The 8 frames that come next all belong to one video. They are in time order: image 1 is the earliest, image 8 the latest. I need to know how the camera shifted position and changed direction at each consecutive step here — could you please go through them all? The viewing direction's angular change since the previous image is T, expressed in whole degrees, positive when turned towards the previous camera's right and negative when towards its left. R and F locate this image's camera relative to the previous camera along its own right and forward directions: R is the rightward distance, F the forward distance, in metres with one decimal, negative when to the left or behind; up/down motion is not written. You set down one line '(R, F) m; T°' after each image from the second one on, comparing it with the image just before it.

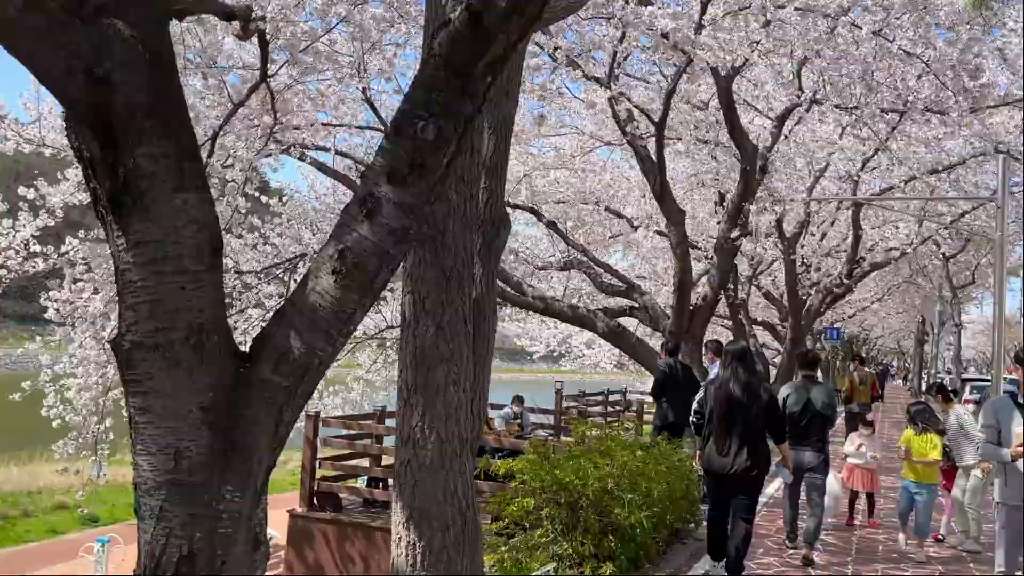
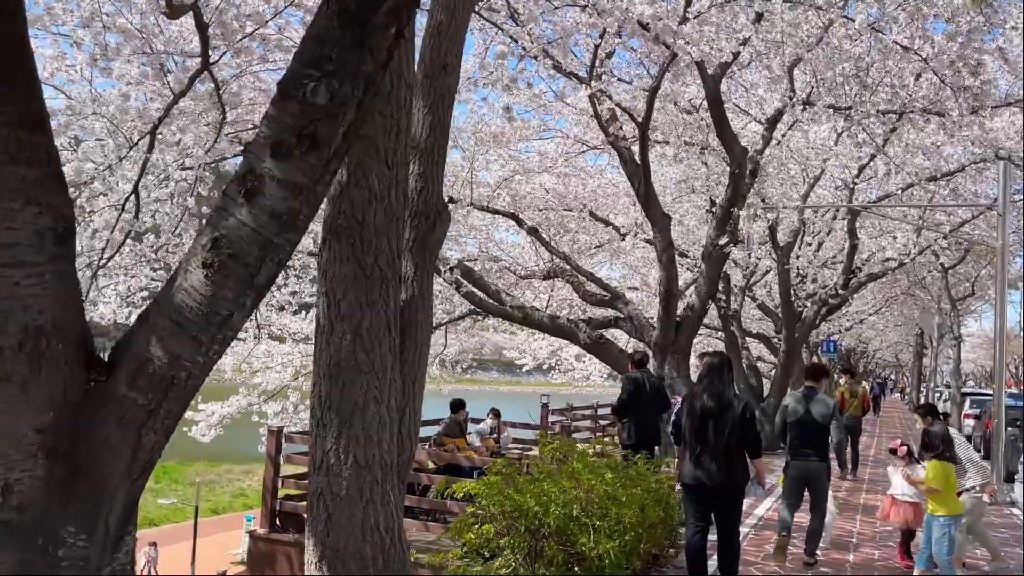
(+0.3, +0.6) m; 0°
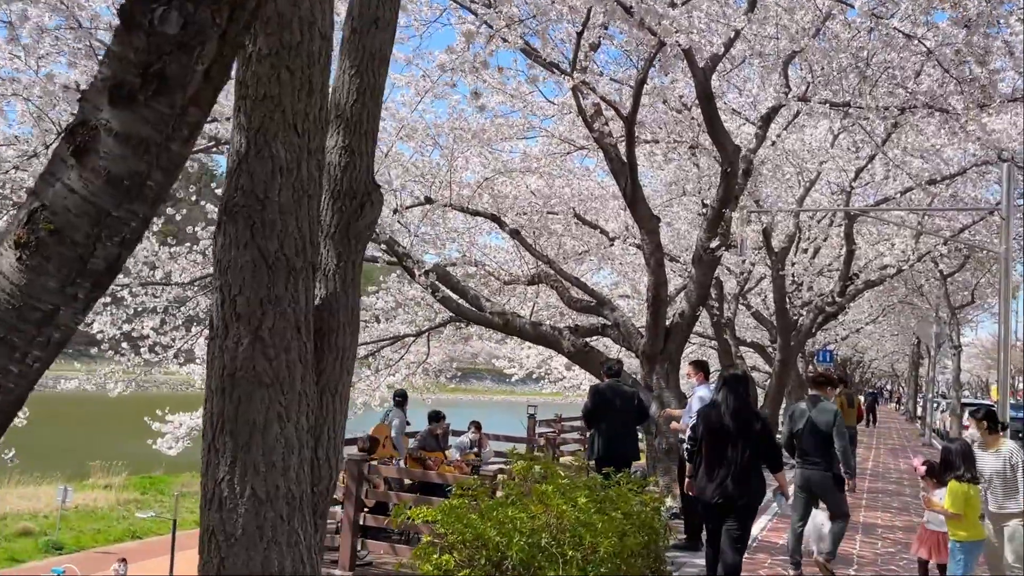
(+0.2, +0.6) m; 0°
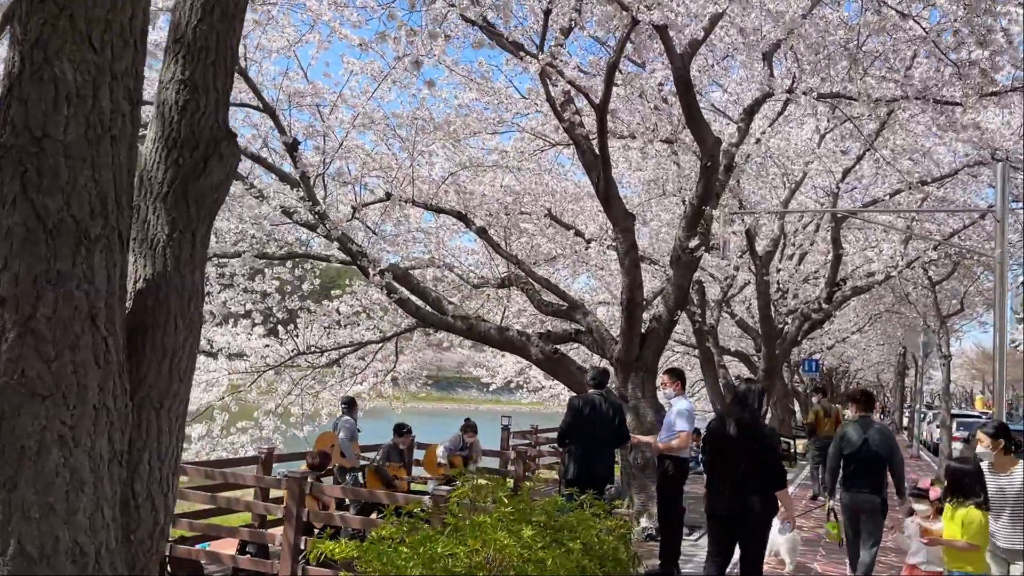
(+0.3, +0.8) m; +1°
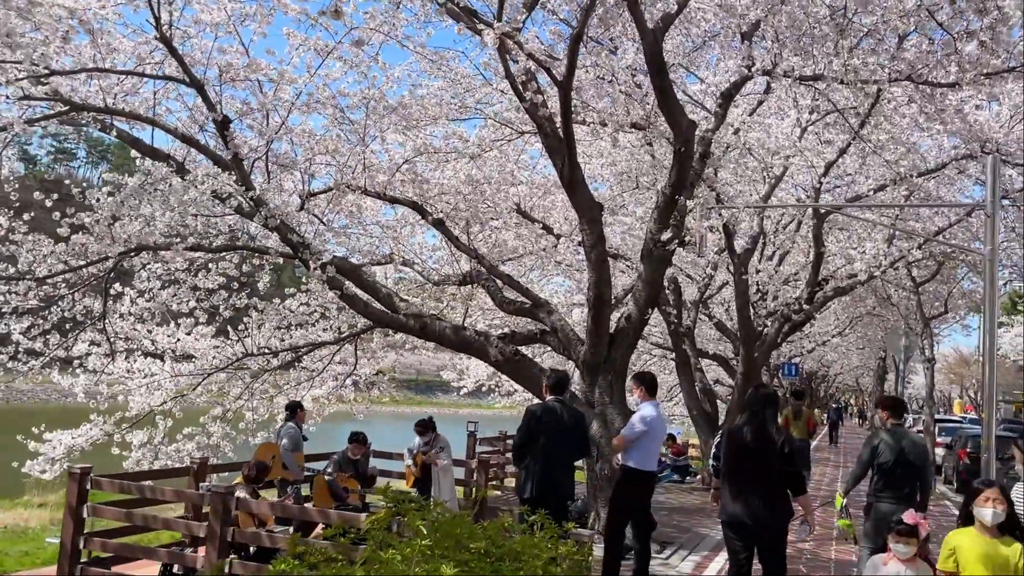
(+0.3, +0.8) m; +1°
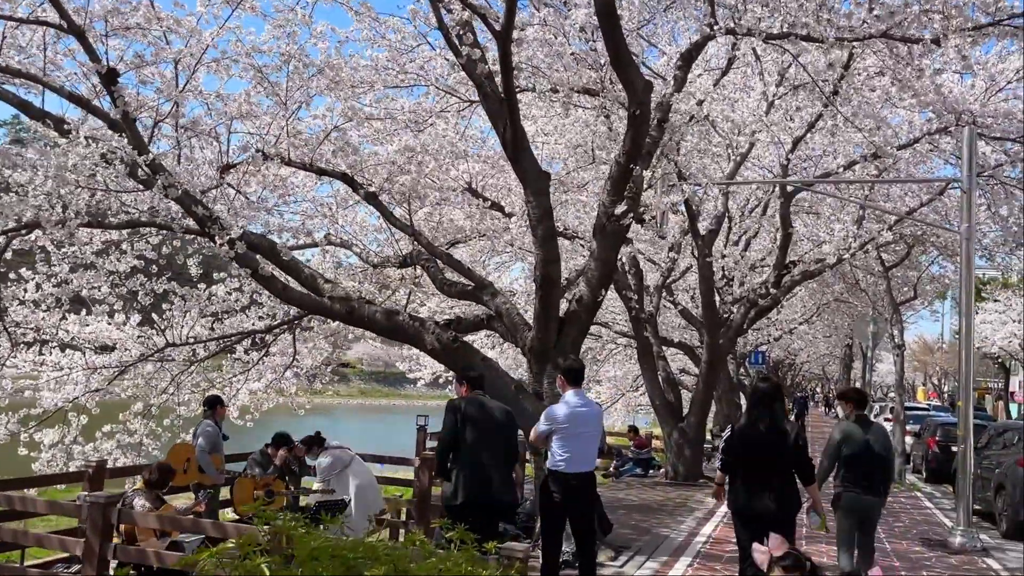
(+0.3, +1.0) m; +2°
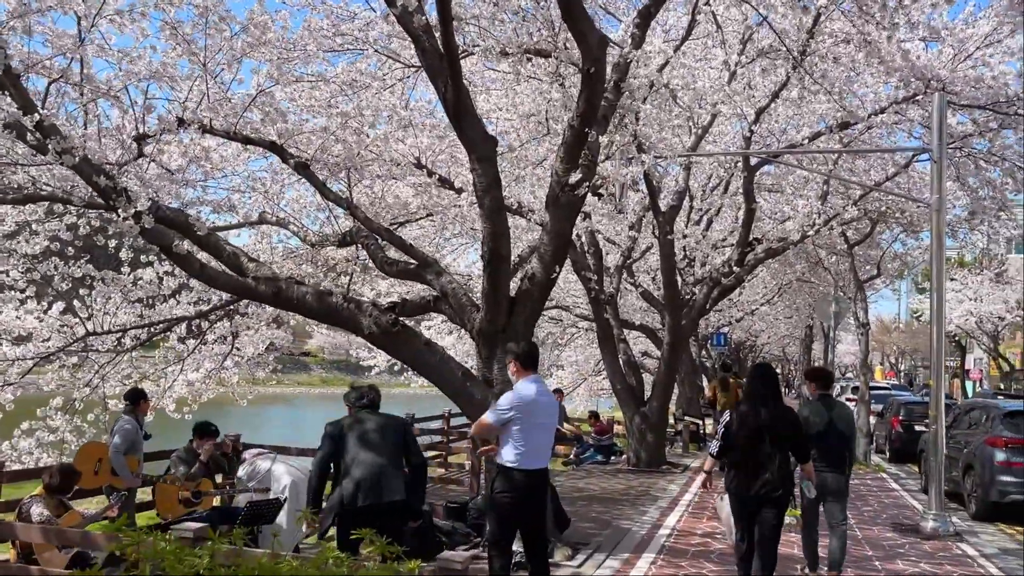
(+0.2, +0.7) m; +2°
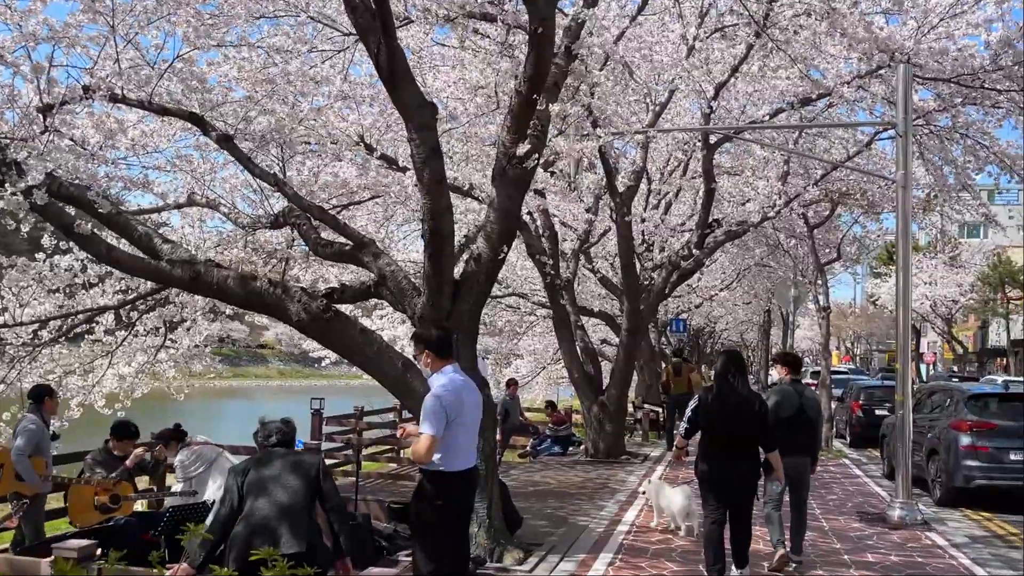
(+0.1, +0.6) m; +3°
